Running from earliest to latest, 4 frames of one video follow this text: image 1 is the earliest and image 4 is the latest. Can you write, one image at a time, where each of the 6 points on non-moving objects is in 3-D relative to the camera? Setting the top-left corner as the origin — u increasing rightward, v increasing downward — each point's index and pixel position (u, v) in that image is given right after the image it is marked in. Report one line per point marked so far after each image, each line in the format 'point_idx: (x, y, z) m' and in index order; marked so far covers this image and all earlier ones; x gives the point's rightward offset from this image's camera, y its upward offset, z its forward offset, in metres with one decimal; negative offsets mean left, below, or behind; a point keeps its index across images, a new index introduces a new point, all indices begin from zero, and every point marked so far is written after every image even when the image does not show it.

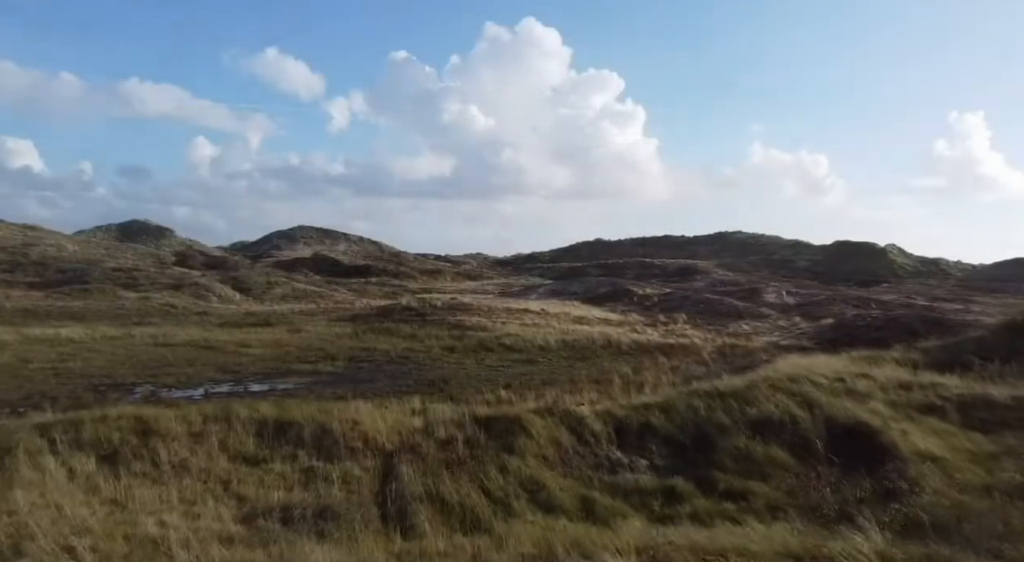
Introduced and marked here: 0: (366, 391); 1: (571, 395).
0: (-3.5, -2.6, +17.2) m
1: (+1.3, -2.5, +15.7) m
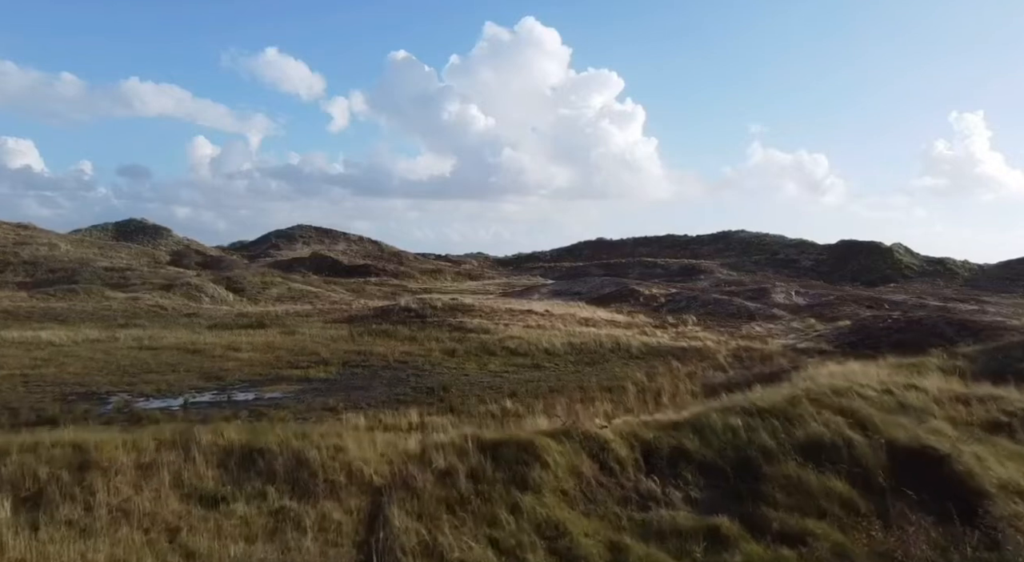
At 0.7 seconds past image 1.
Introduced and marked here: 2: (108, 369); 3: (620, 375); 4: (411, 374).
0: (-3.4, -2.6, +15.9) m
1: (+1.4, -2.5, +14.3) m
2: (-11.0, -2.4, +19.6) m
3: (+2.9, -2.6, +19.5) m
4: (-2.8, -2.6, +19.8) m
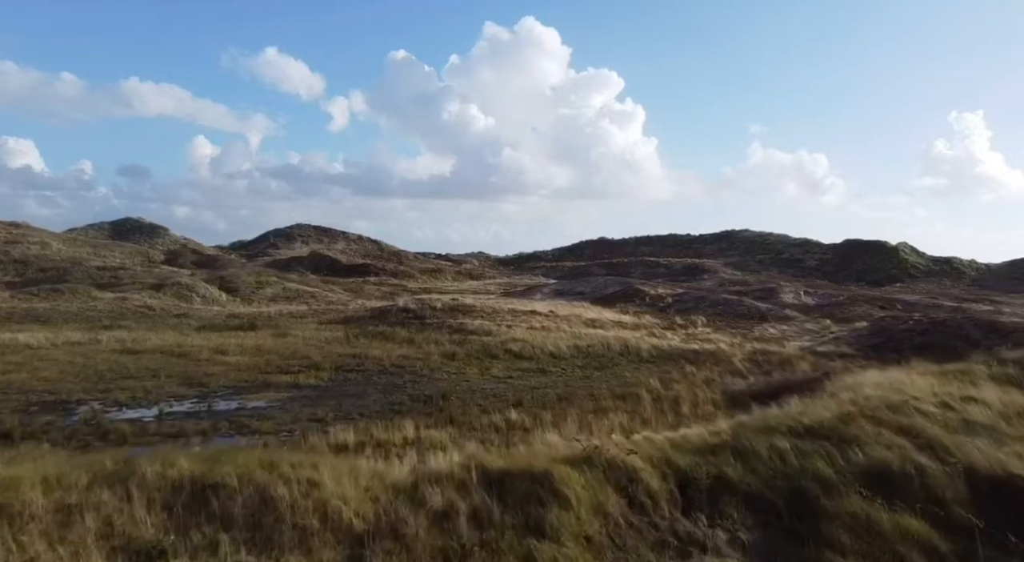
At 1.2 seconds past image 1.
0: (-3.3, -2.6, +14.6) m
1: (+1.5, -2.5, +13.1) m
2: (-10.9, -2.4, +18.3) m
3: (+3.1, -2.5, +18.2) m
4: (-2.7, -2.5, +18.5) m
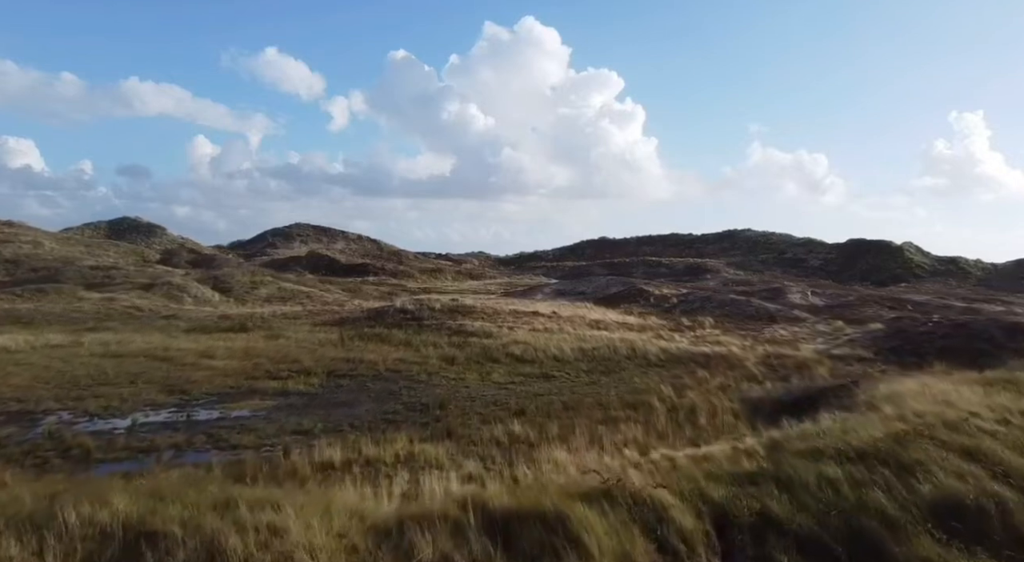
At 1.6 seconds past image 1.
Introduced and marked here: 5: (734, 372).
0: (-3.2, -2.6, +13.5) m
1: (+1.6, -2.5, +12.0) m
2: (-10.9, -2.4, +17.2) m
3: (+3.1, -2.5, +17.1) m
4: (-2.6, -2.5, +17.4) m
5: (+6.0, -2.5, +19.4) m
